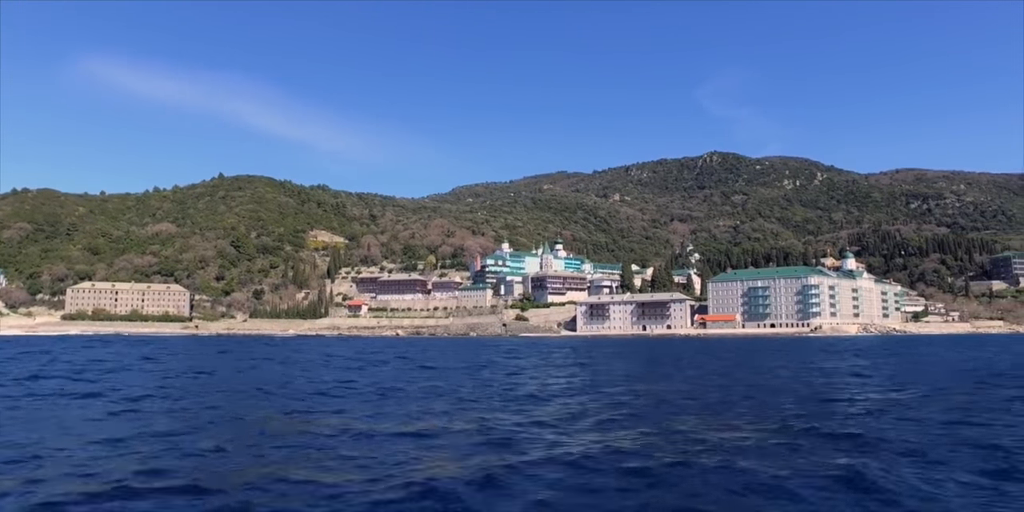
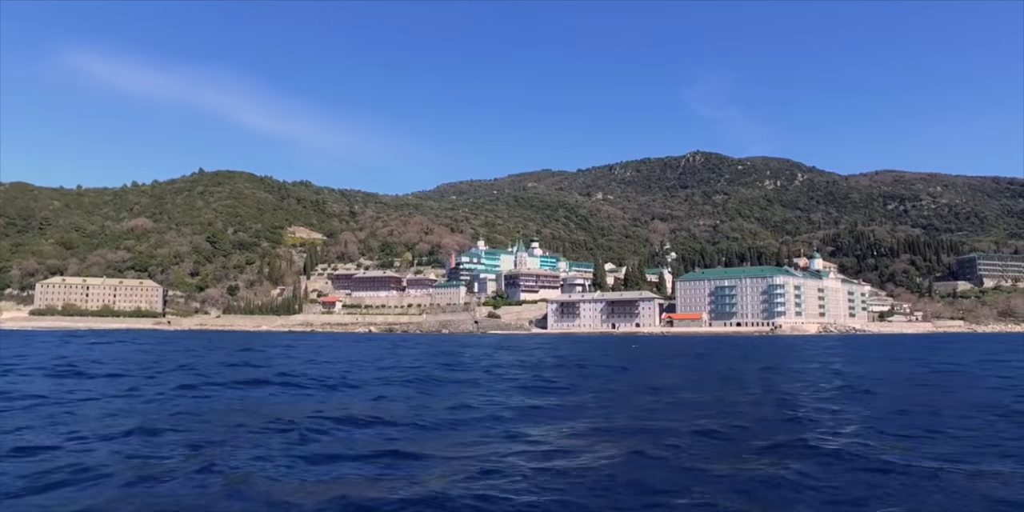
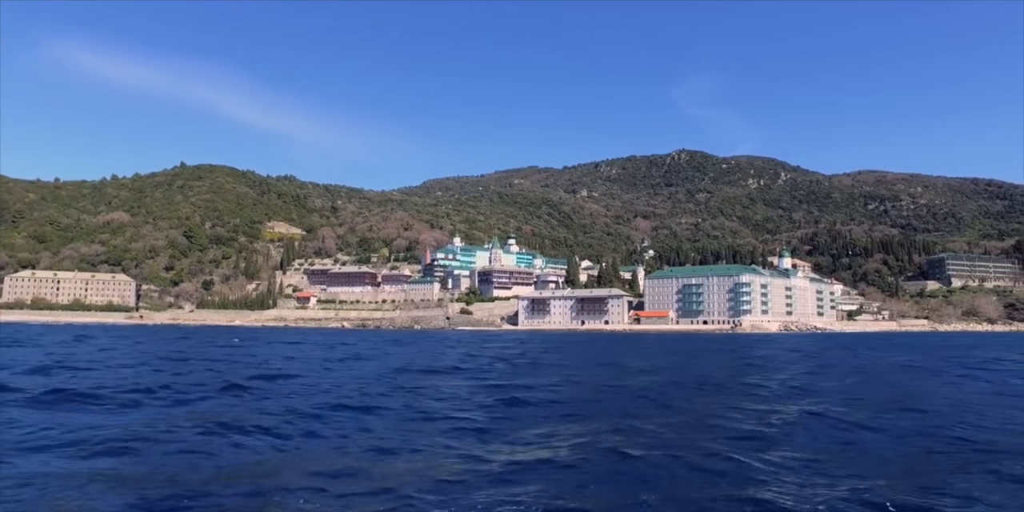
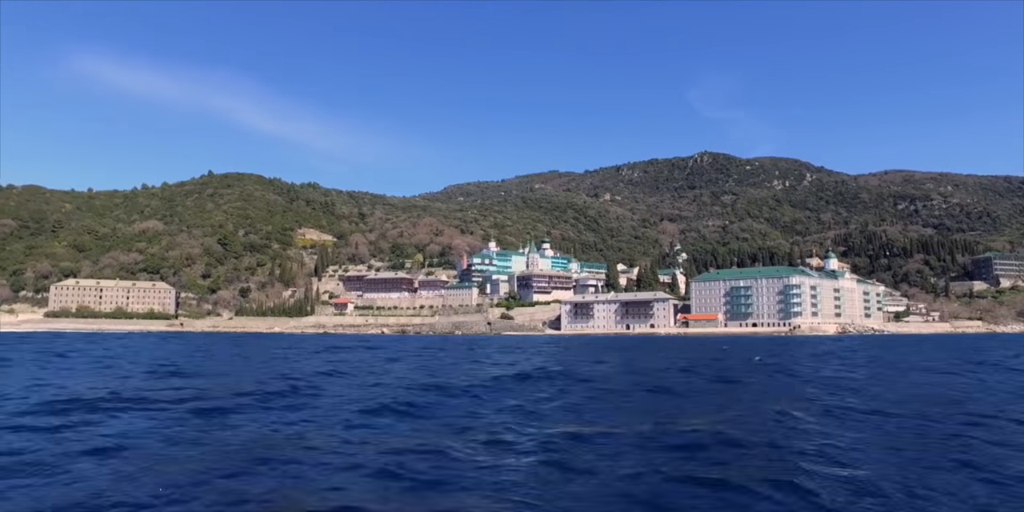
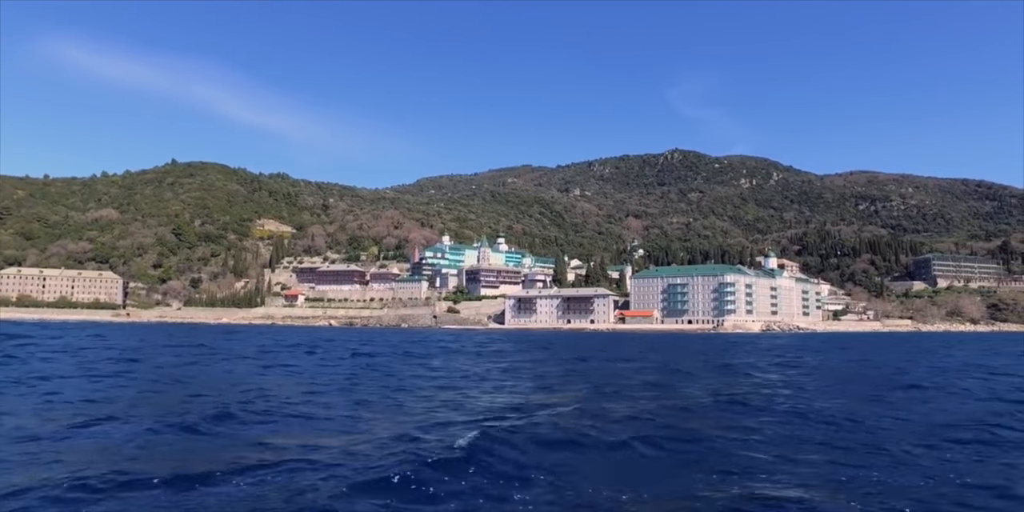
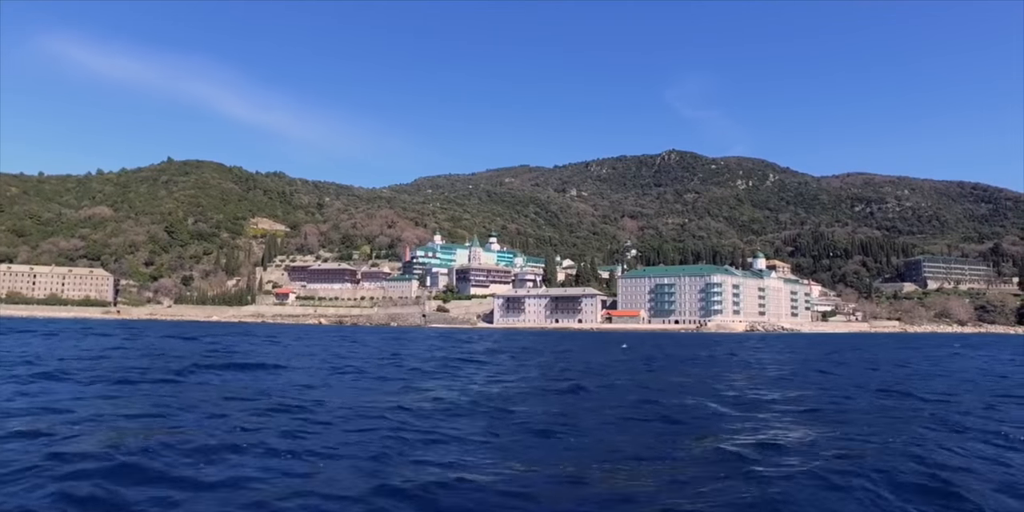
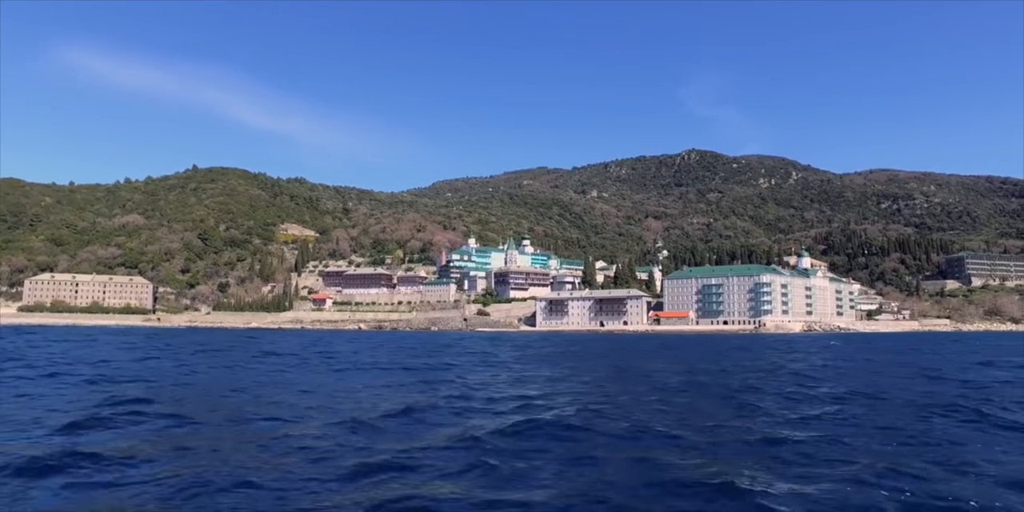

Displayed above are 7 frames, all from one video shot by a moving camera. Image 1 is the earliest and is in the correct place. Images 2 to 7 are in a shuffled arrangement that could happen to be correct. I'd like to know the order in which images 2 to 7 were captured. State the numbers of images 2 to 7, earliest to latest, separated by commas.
4, 2, 7, 3, 5, 6
